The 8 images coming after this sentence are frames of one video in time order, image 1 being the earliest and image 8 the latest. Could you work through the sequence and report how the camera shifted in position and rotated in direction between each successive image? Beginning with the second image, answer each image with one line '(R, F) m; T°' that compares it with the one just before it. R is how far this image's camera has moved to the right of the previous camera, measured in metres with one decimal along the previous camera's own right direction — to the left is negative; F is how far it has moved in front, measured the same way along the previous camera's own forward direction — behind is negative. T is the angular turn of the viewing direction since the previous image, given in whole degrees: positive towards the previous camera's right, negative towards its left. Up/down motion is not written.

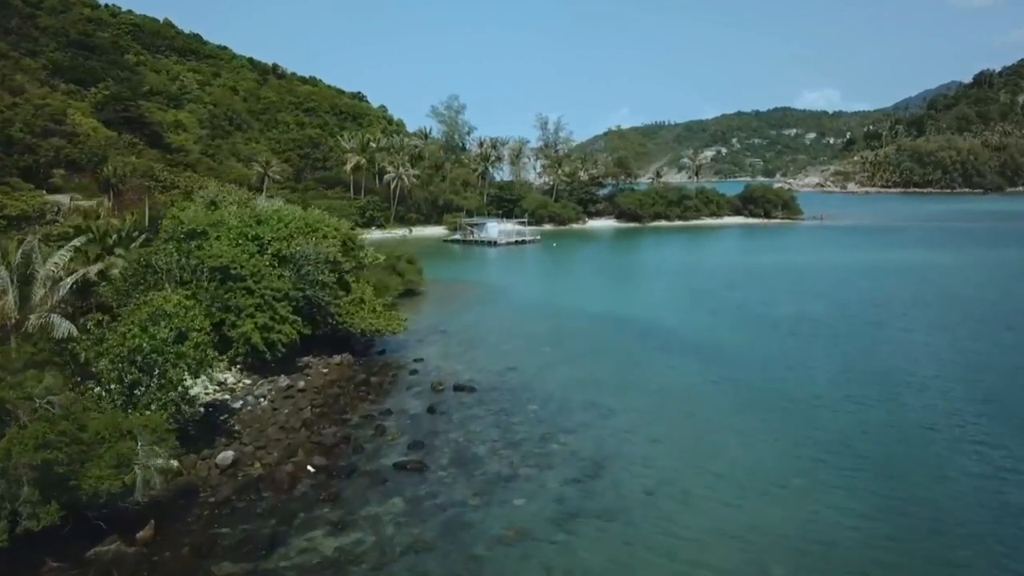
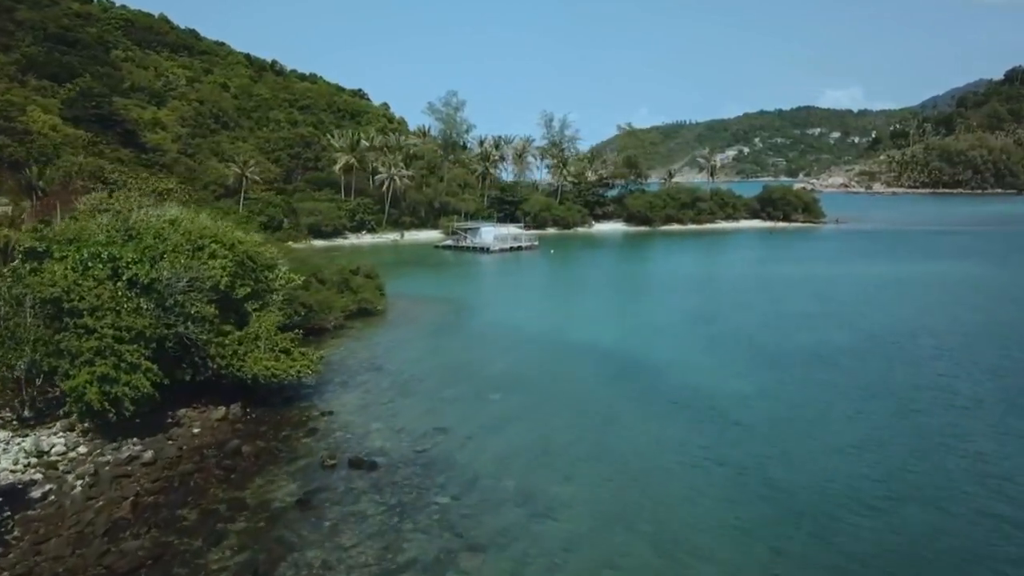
(+2.9, +7.2) m; -2°
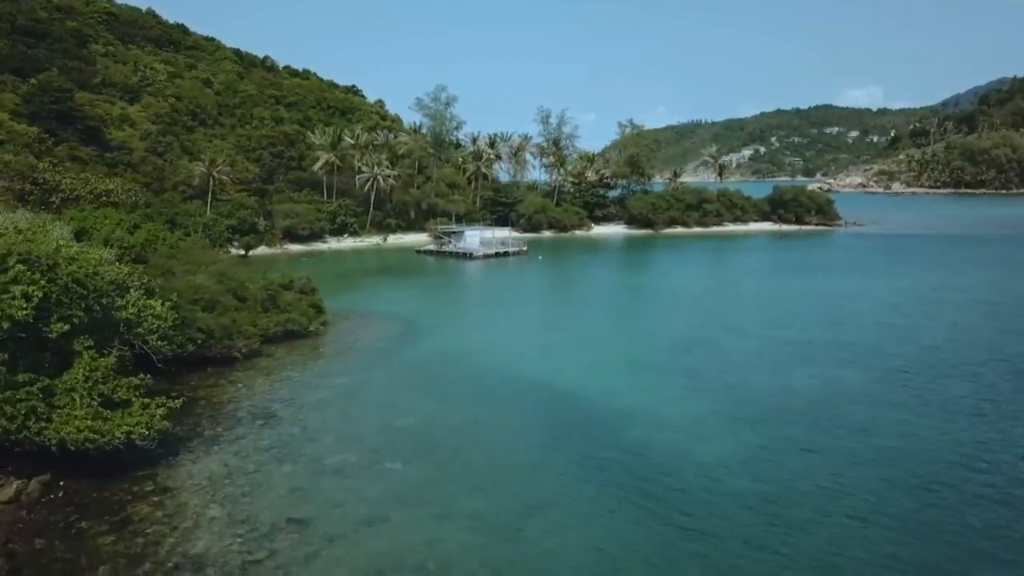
(+3.1, +6.7) m; -1°
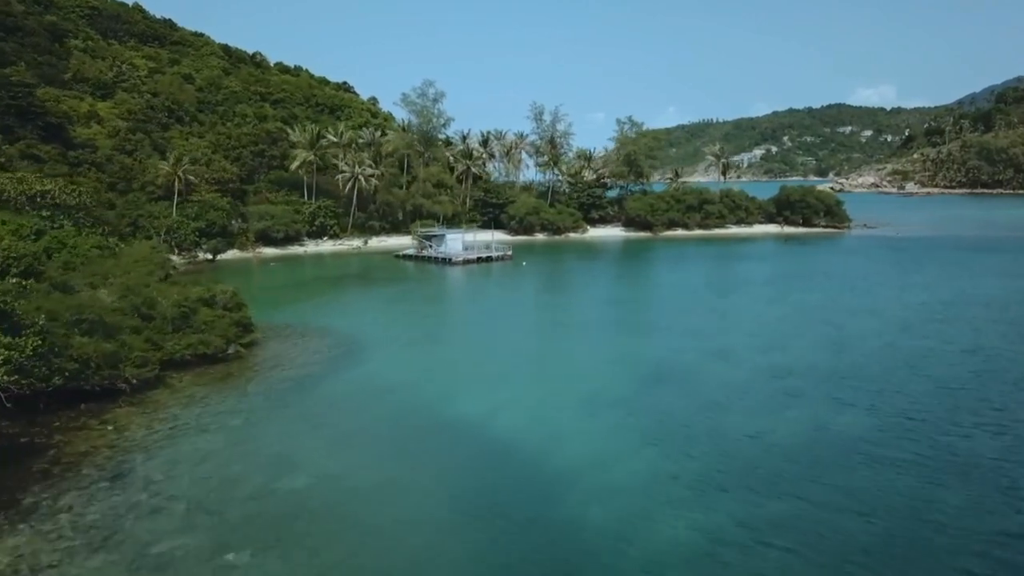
(+2.7, +5.3) m; -1°
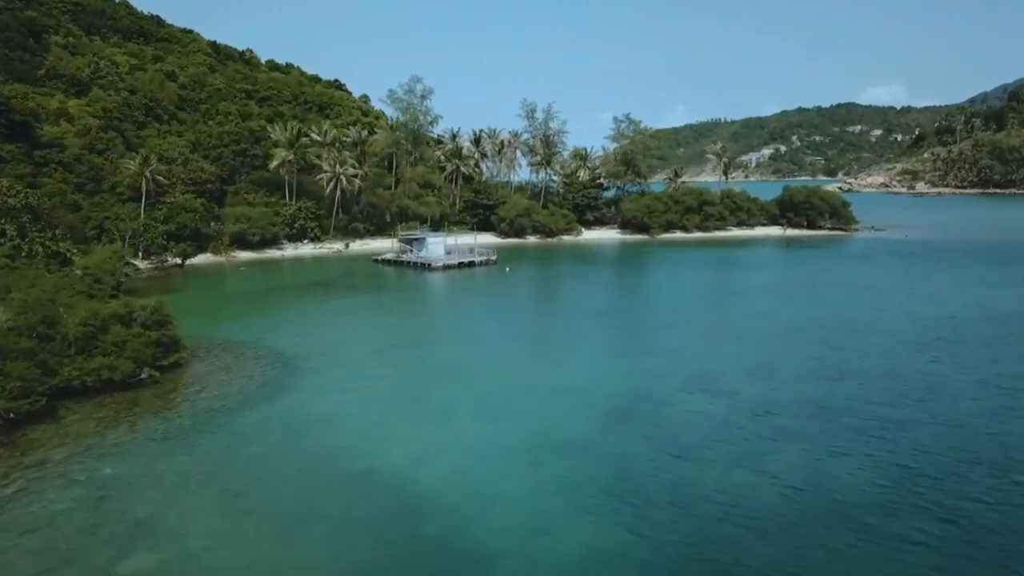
(+2.2, +4.2) m; -1°
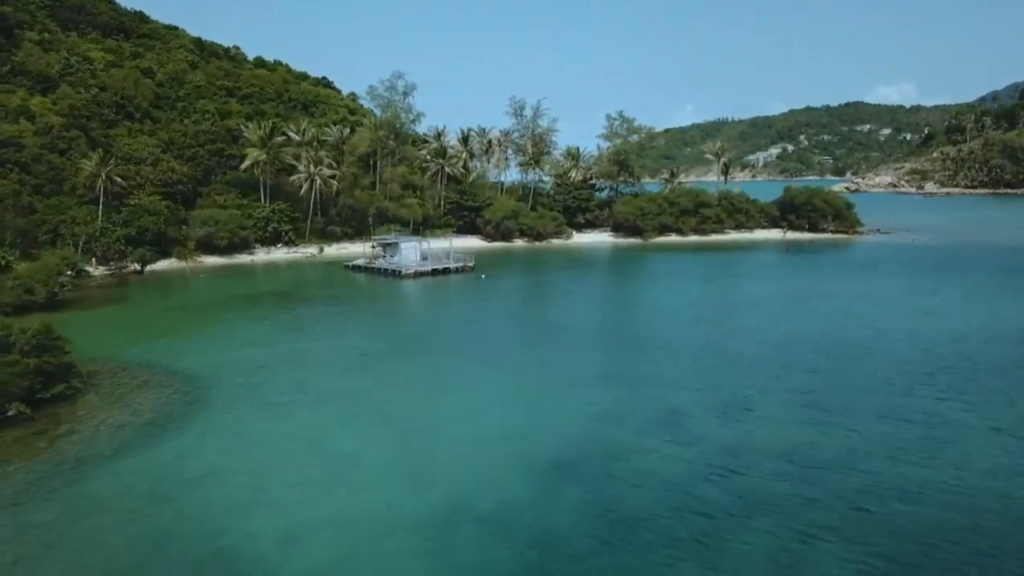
(+2.5, +4.5) m; -1°
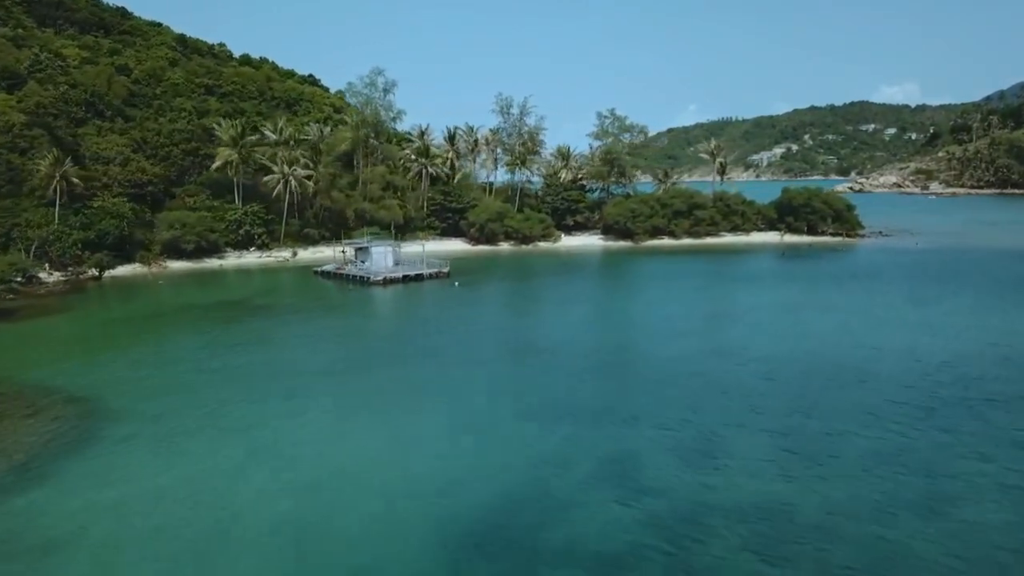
(+2.2, +3.8) m; 0°
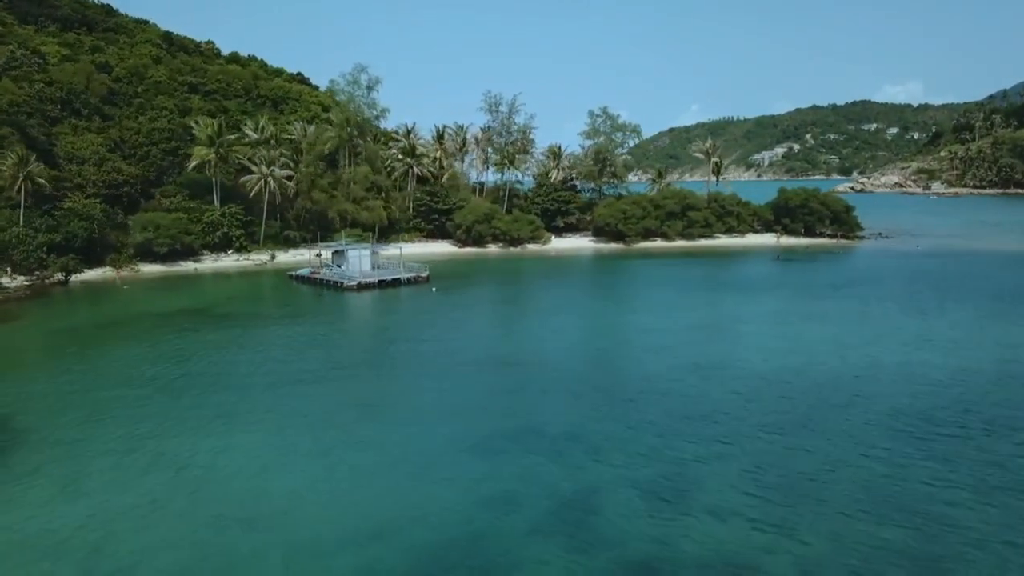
(+1.6, +2.6) m; 0°
